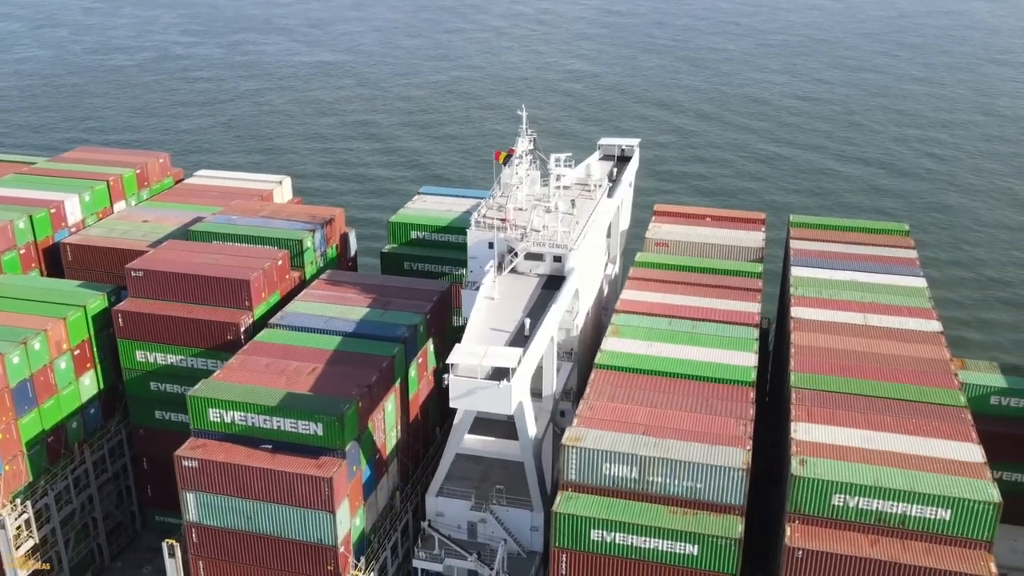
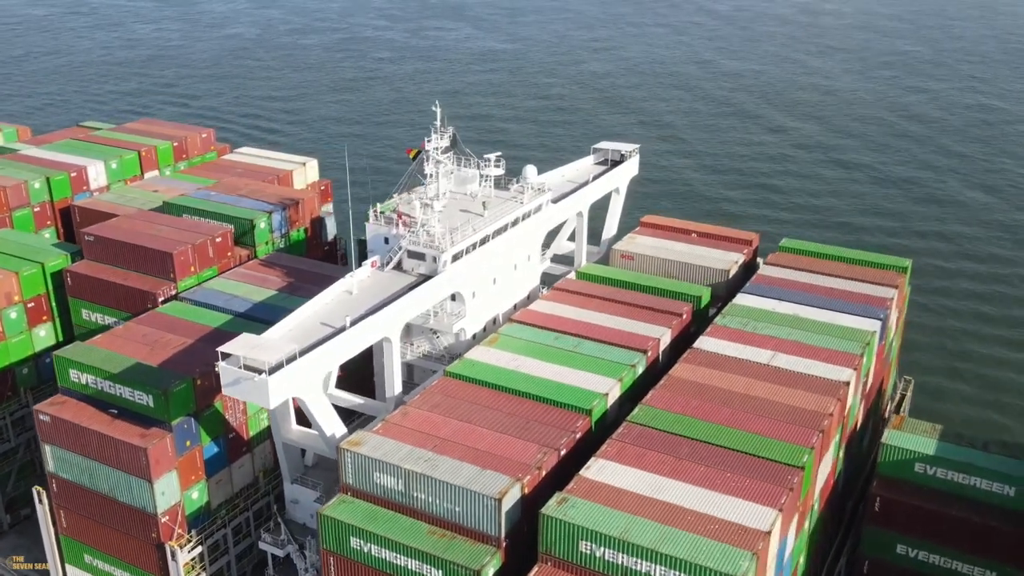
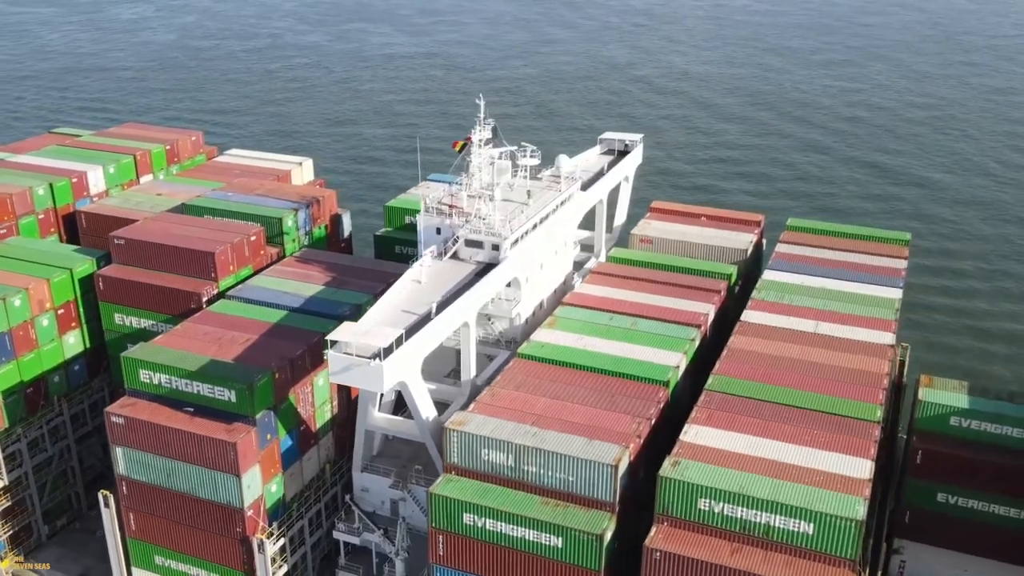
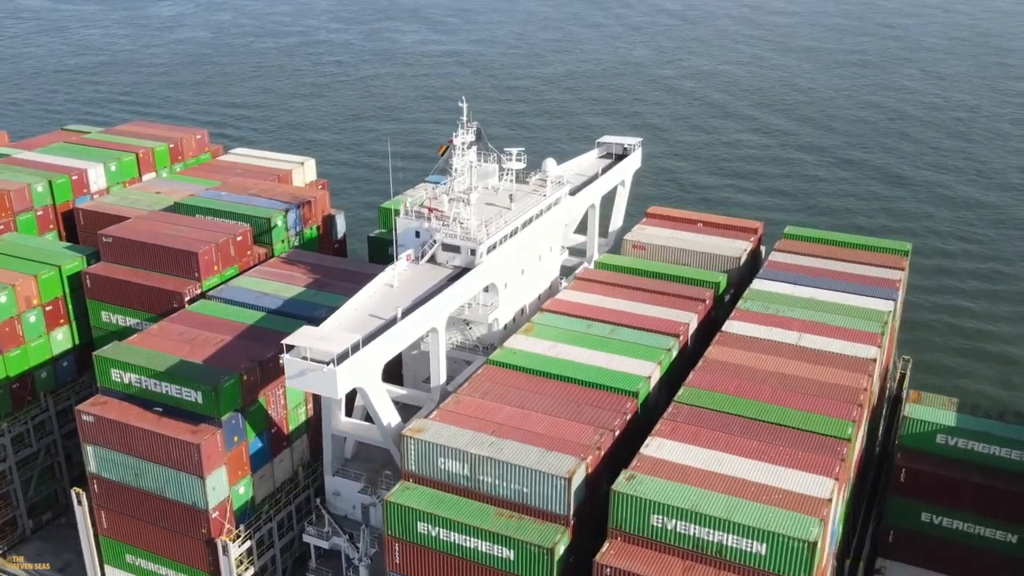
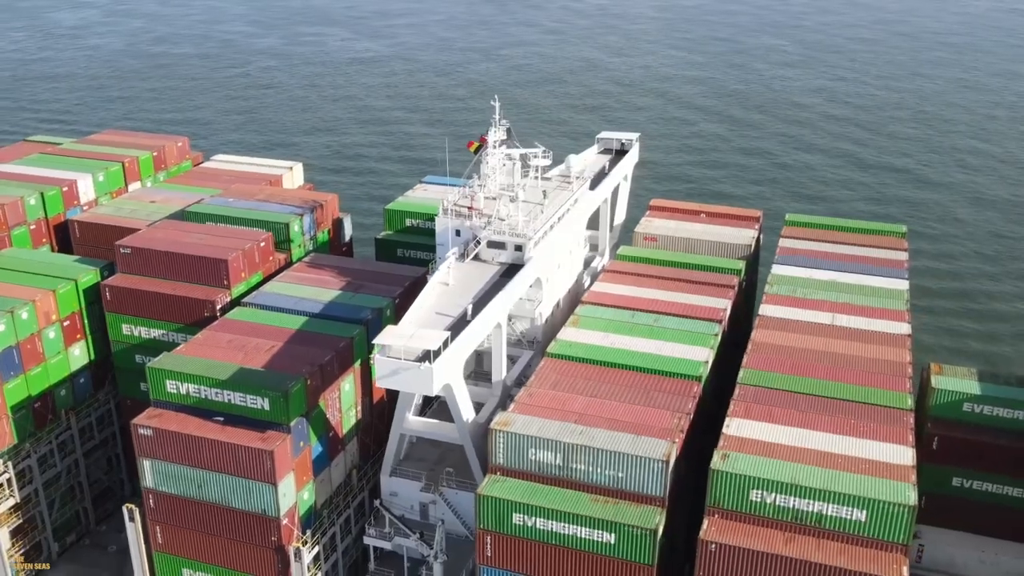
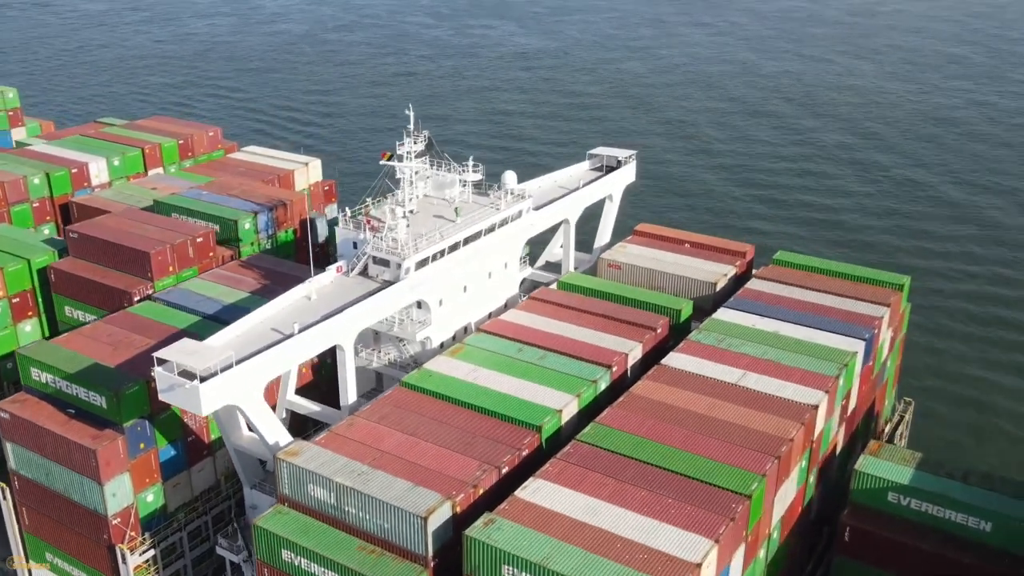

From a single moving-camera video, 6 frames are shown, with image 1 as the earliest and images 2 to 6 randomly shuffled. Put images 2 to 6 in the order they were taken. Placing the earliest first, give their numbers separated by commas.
5, 3, 4, 2, 6
